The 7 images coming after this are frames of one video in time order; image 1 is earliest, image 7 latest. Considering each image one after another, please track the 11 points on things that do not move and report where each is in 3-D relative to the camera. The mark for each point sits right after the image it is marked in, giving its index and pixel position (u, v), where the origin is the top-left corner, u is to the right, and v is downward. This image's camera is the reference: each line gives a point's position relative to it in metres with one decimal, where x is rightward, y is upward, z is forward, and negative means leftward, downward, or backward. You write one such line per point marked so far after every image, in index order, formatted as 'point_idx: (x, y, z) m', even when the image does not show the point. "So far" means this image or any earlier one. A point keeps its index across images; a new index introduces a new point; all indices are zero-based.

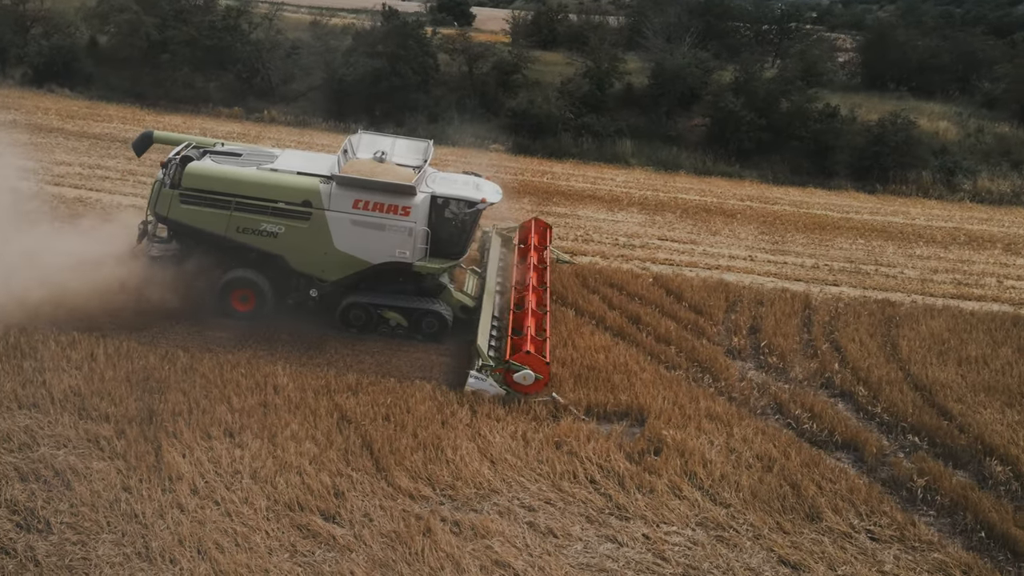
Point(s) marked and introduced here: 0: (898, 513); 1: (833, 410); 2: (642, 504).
0: (+1.8, -1.1, +7.0) m
1: (+1.7, -0.7, +8.2) m
2: (+0.6, -1.0, +6.7) m
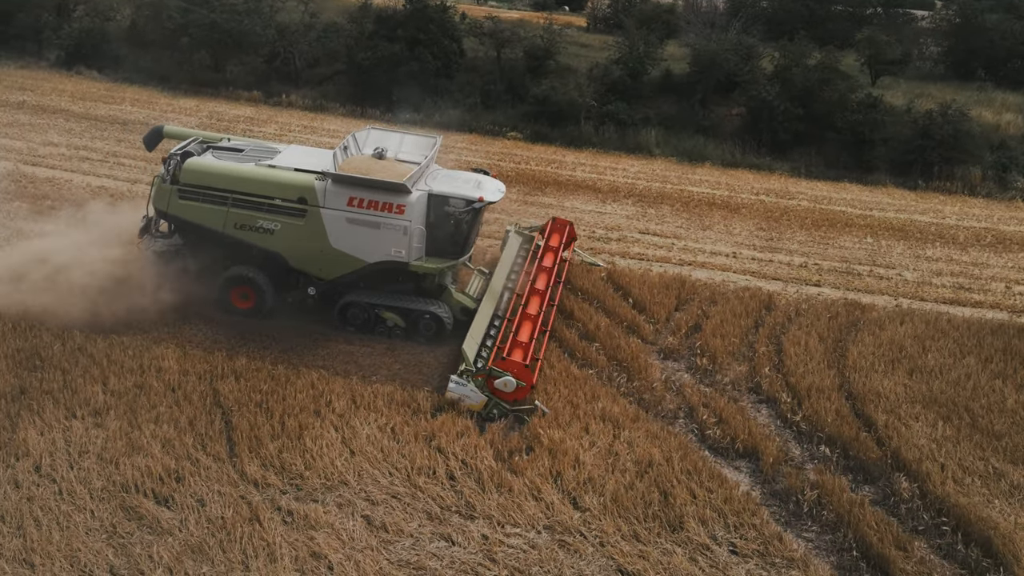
0: (+1.2, -1.1, +6.8) m
1: (+1.2, -0.7, +8.0) m
2: (-0.1, -1.0, +6.7) m
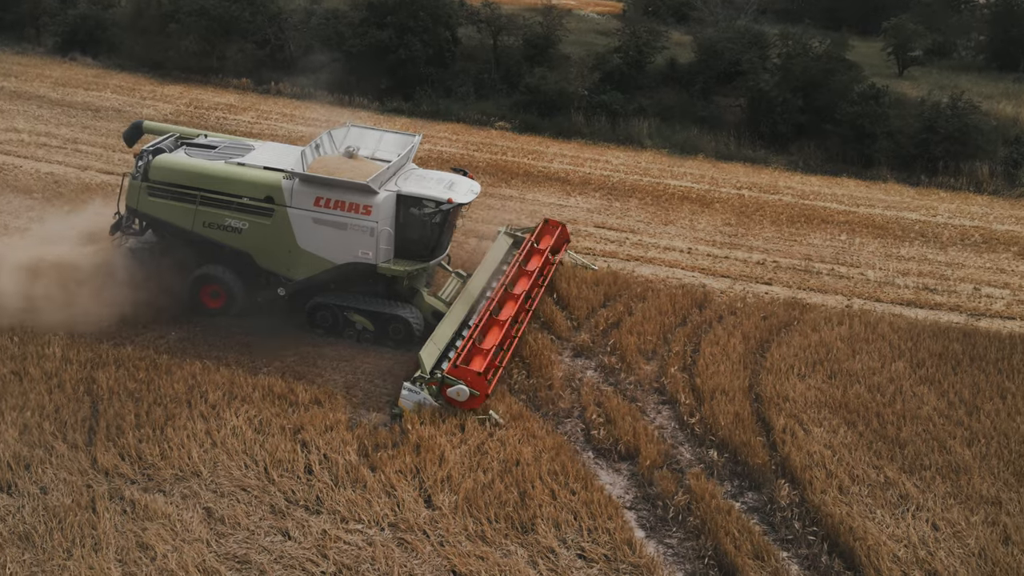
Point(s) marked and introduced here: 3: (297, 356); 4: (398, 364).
0: (+0.5, -1.1, +6.7) m
1: (+0.7, -0.7, +7.8) m
2: (-0.8, -1.0, +6.7) m
3: (-1.2, -0.4, +8.2) m
4: (-0.6, -0.4, +8.3) m
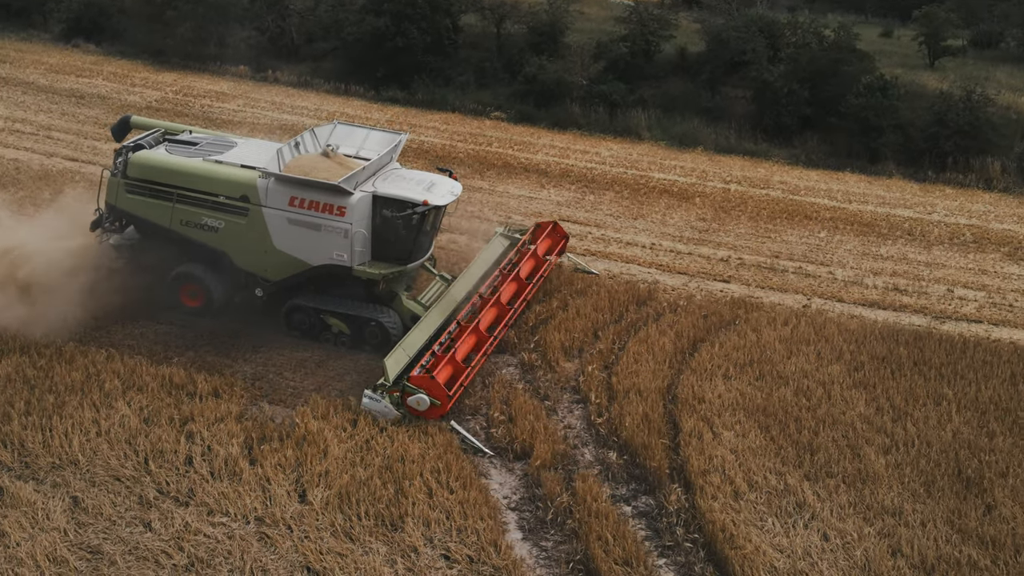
0: (-0.1, -1.1, +6.6) m
1: (+0.2, -0.7, +7.7) m
2: (-1.3, -0.9, +6.7) m
3: (-1.6, -0.3, +8.3) m
4: (-1.1, -0.4, +8.3) m
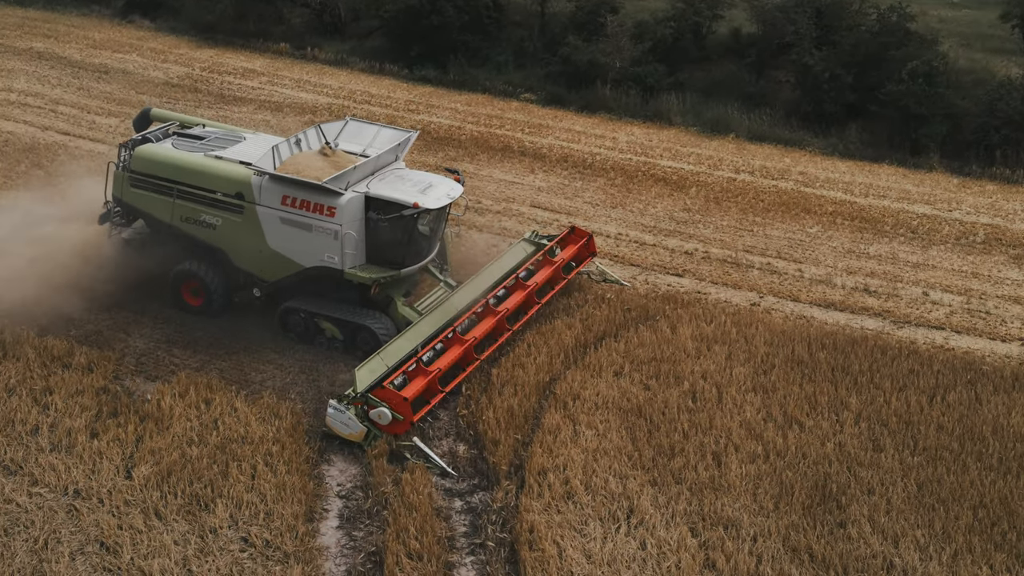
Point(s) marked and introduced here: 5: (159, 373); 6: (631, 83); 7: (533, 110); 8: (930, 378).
0: (-1.0, -1.0, +6.7) m
1: (-0.5, -0.6, +7.7) m
2: (-2.2, -0.8, +6.9) m
3: (-2.2, -0.2, +8.5) m
4: (-1.7, -0.3, +8.4) m
5: (-1.8, -0.4, +7.8) m
6: (+1.1, +2.0, +14.5) m
7: (+0.2, +1.6, +13.3) m
8: (+2.3, -0.5, +8.3) m
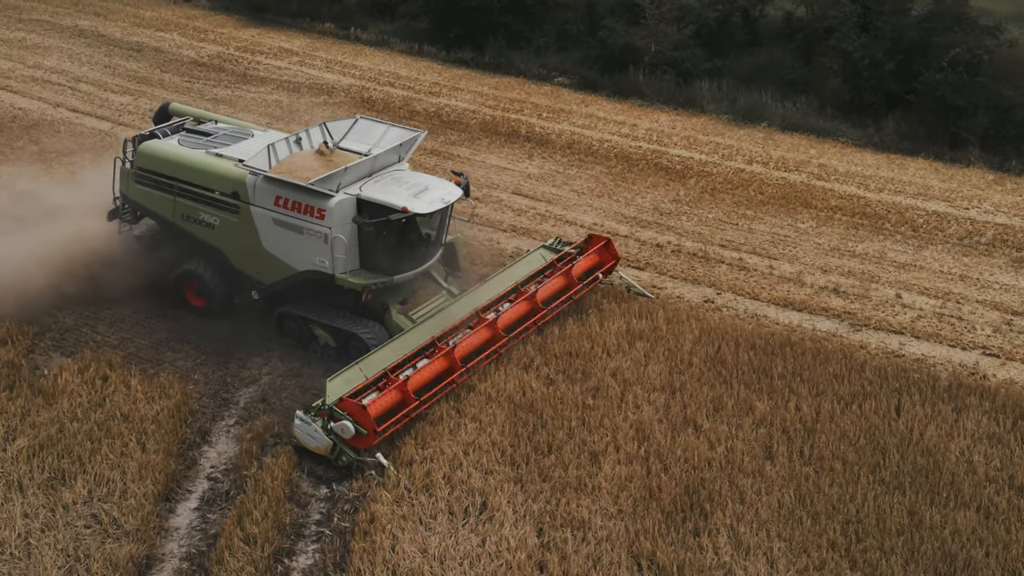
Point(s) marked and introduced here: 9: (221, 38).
0: (-1.6, -1.0, +6.8) m
1: (-1.1, -0.5, +7.8) m
2: (-2.8, -0.7, +7.2) m
3: (-2.6, -0.1, +8.8) m
4: (-2.1, -0.2, +8.6) m
5: (-2.4, -0.3, +8.1) m
6: (+1.5, +2.1, +14.3) m
7: (+0.4, +1.7, +13.2) m
8: (+1.8, -0.5, +8.0) m
9: (-2.7, +2.3, +13.7) m
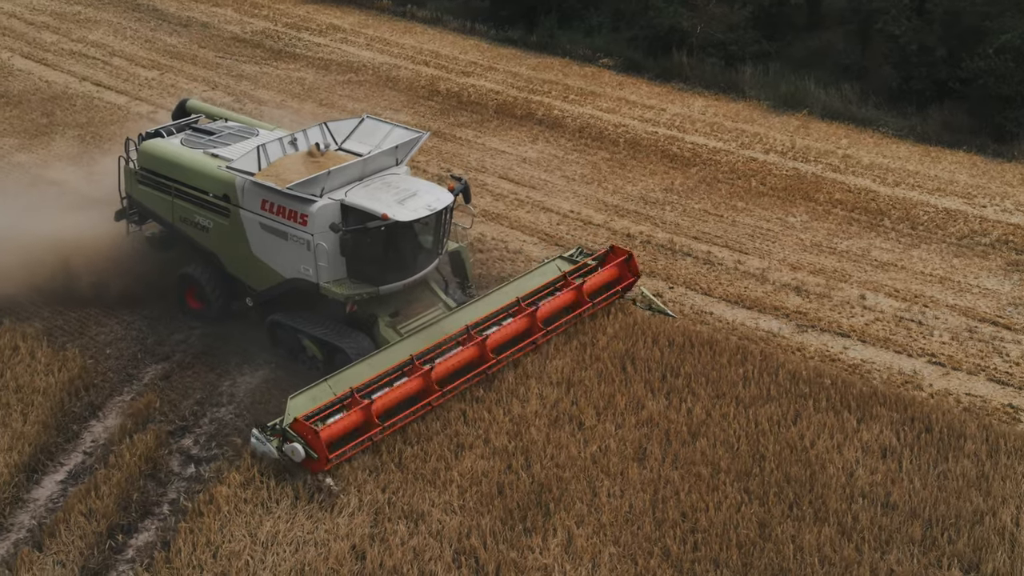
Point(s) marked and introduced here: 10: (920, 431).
0: (-2.3, -0.8, +7.1) m
1: (-1.6, -0.4, +8.0) m
2: (-3.4, -0.5, +7.7) m
3: (-3.0, +0.1, +9.2) m
4: (-2.5, 0.0, +8.9) m
5: (-2.8, -0.2, +8.4) m
6: (+2.0, +2.2, +13.9) m
7: (+0.7, +1.8, +13.0) m
8: (+1.3, -0.5, +7.8) m
9: (-2.3, +2.6, +13.9) m
10: (+2.0, -0.7, +7.4) m
